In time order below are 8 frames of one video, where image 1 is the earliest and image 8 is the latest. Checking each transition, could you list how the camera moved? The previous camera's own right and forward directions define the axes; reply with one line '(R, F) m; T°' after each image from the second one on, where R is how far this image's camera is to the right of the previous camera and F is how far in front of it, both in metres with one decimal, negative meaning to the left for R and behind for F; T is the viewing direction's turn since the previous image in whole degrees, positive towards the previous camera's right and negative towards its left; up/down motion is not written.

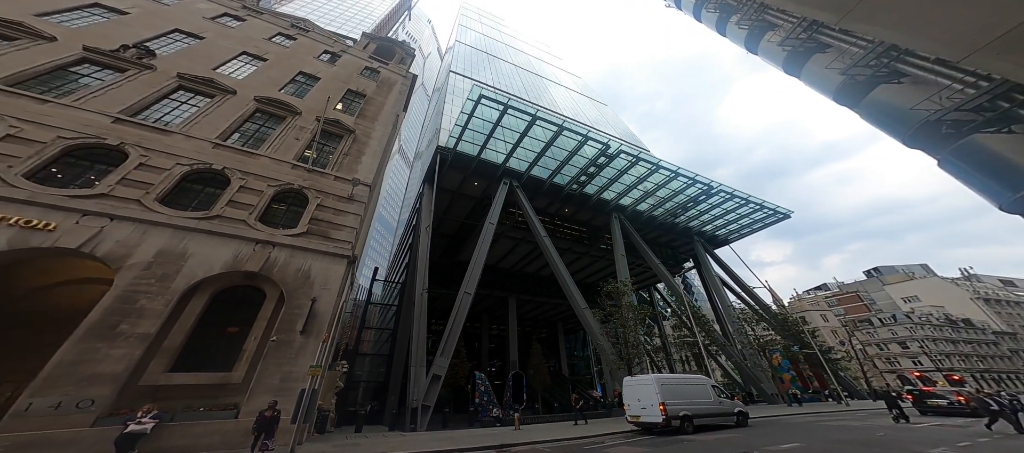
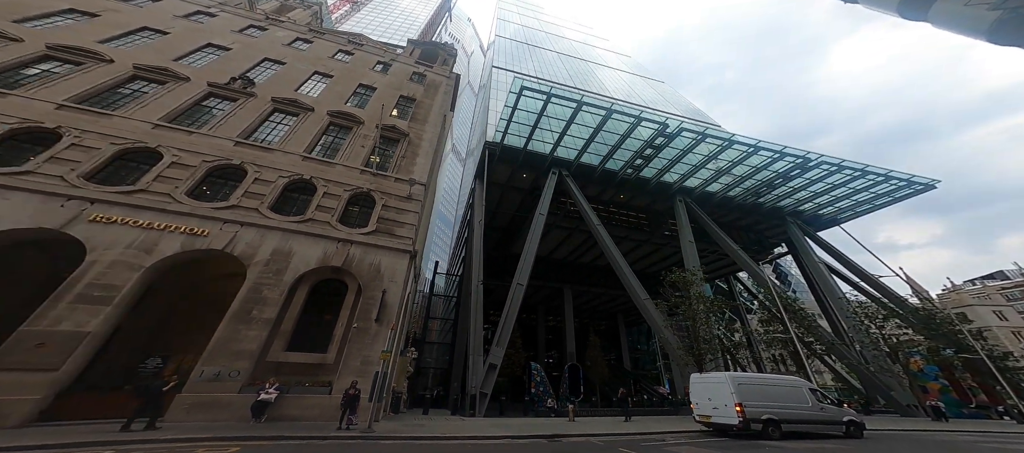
(+0.1, +0.1) m; -10°
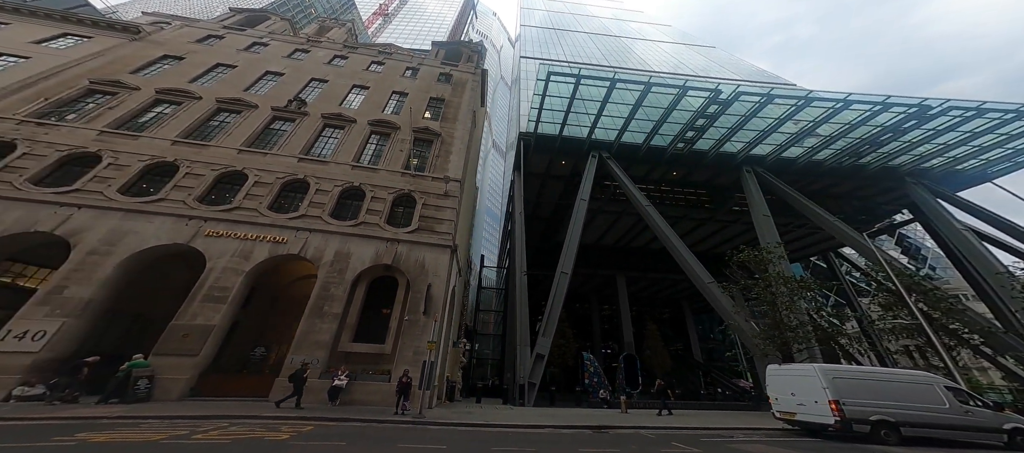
(+0.7, +0.4) m; -10°
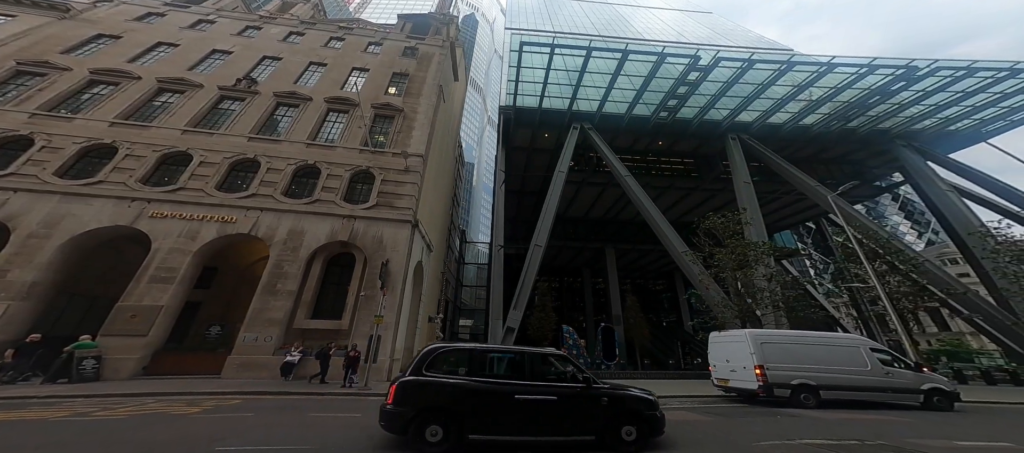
(+2.5, +0.3) m; -1°
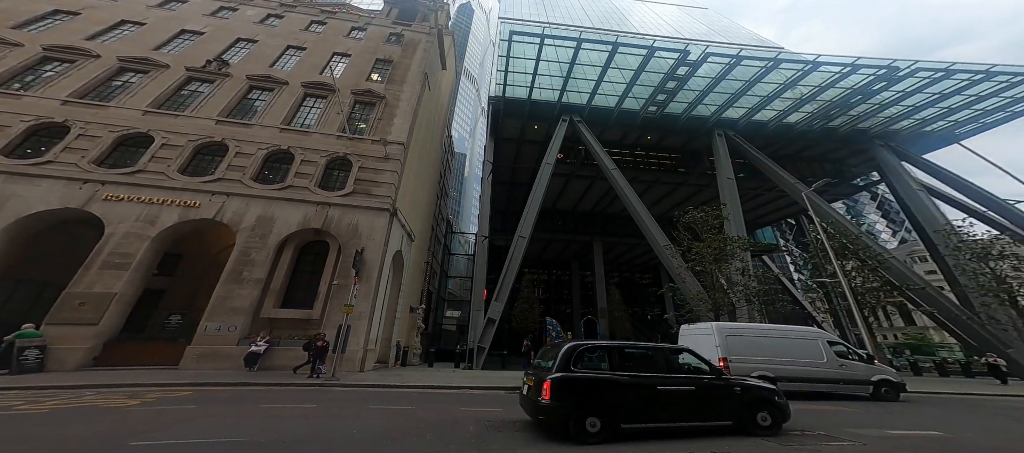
(+0.7, +0.1) m; +2°
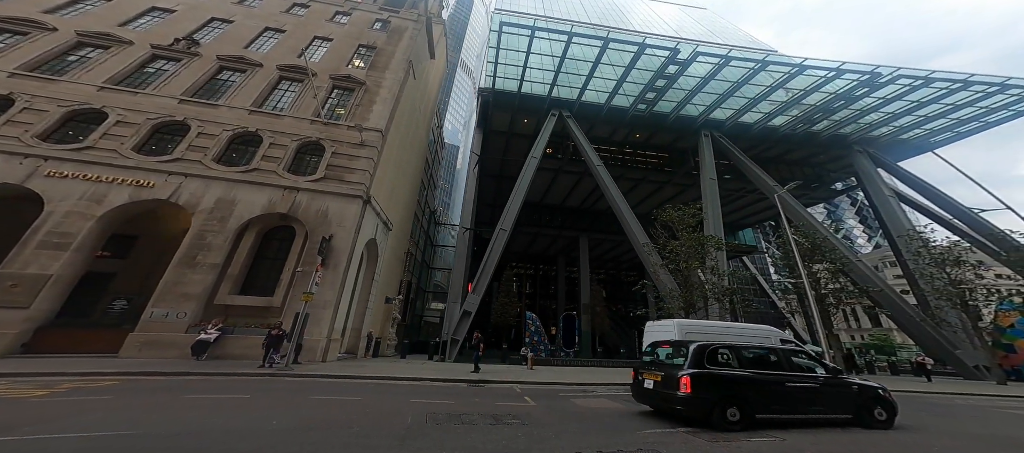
(+0.9, +0.1) m; +1°
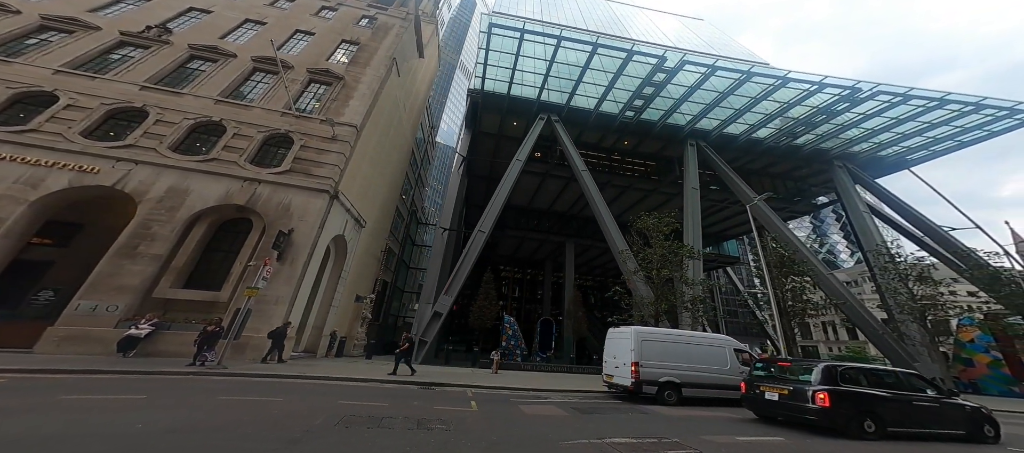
(+1.3, +0.2) m; +1°
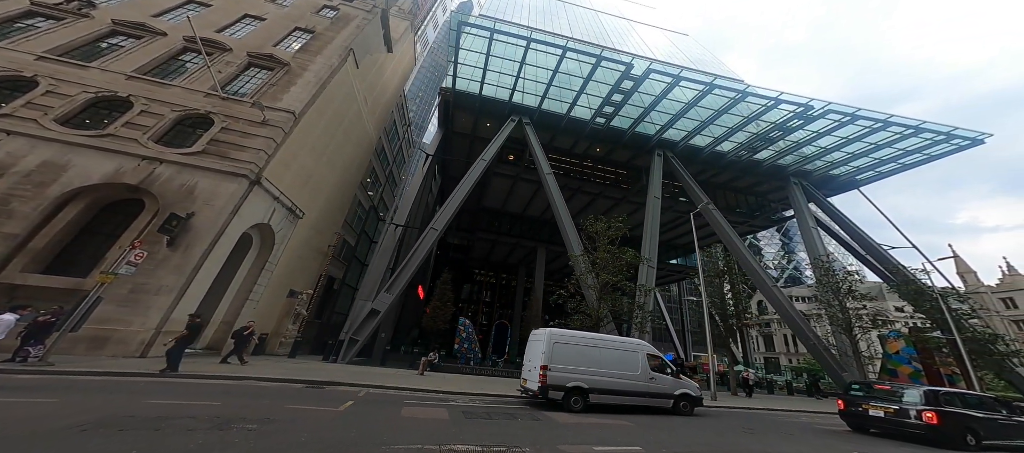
(+2.4, +0.6) m; +3°
